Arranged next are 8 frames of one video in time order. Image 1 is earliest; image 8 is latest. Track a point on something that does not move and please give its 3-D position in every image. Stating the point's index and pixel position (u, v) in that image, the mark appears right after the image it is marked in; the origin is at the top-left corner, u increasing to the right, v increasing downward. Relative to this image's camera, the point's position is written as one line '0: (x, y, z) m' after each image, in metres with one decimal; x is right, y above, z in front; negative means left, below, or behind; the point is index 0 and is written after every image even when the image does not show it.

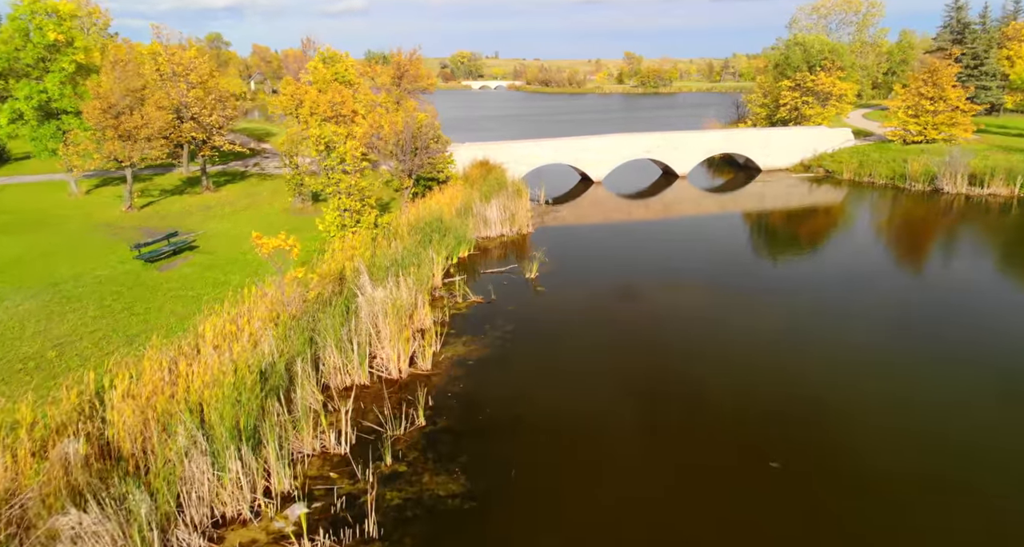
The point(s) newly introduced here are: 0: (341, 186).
0: (-4.8, +2.5, +20.0) m
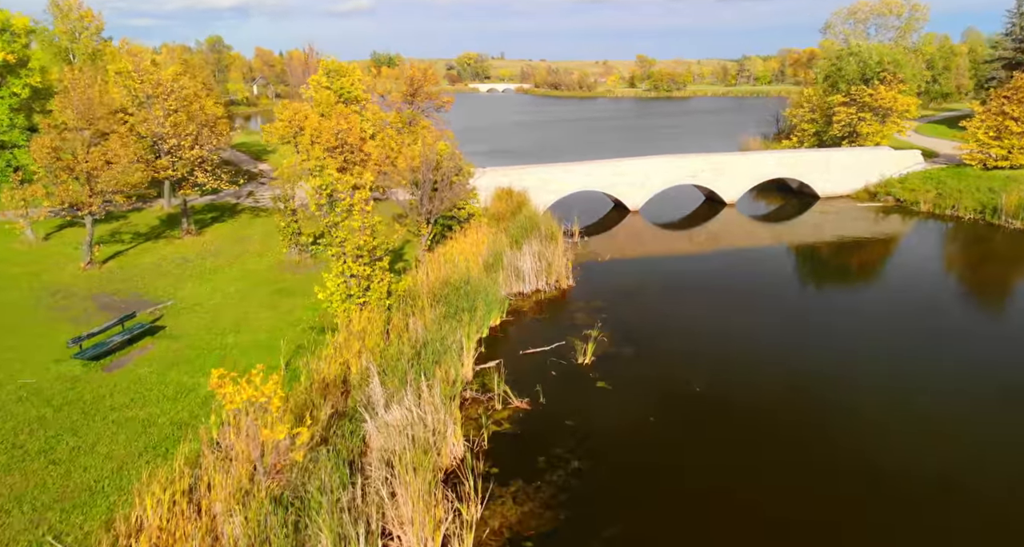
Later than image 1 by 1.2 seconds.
0: (-3.8, +0.6, +15.9) m
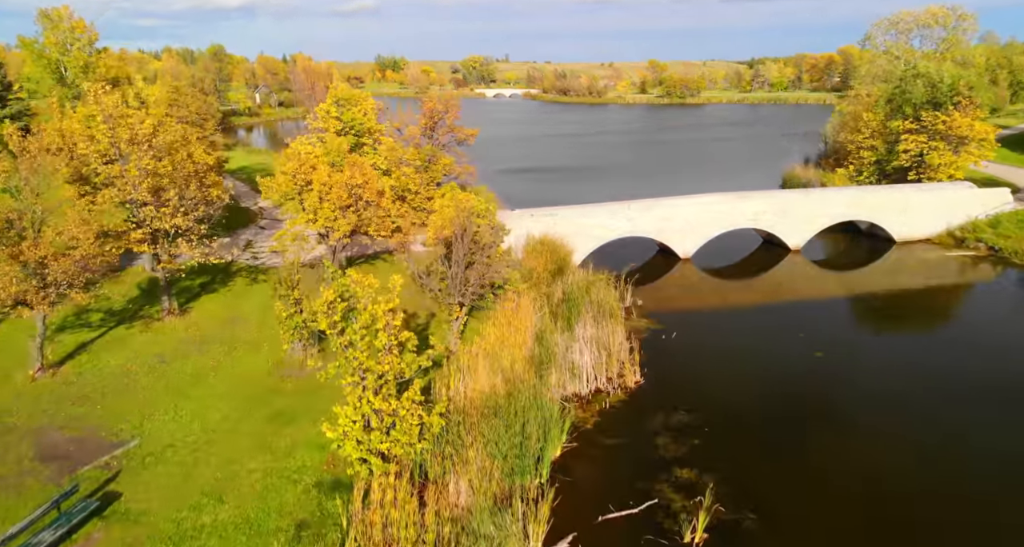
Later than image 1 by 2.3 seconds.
0: (-2.5, -1.7, +12.0) m
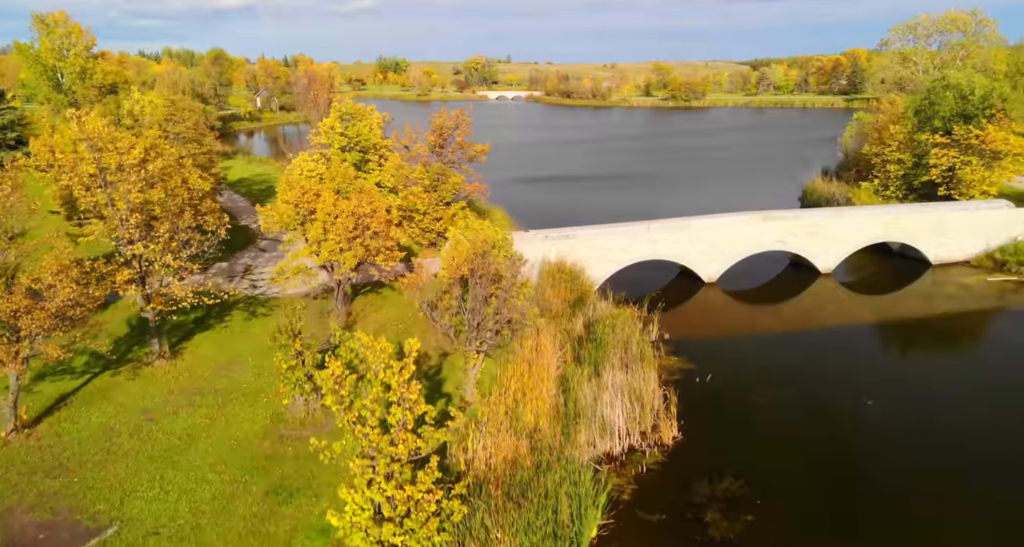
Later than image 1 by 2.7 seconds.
0: (-2.0, -2.7, +10.4) m
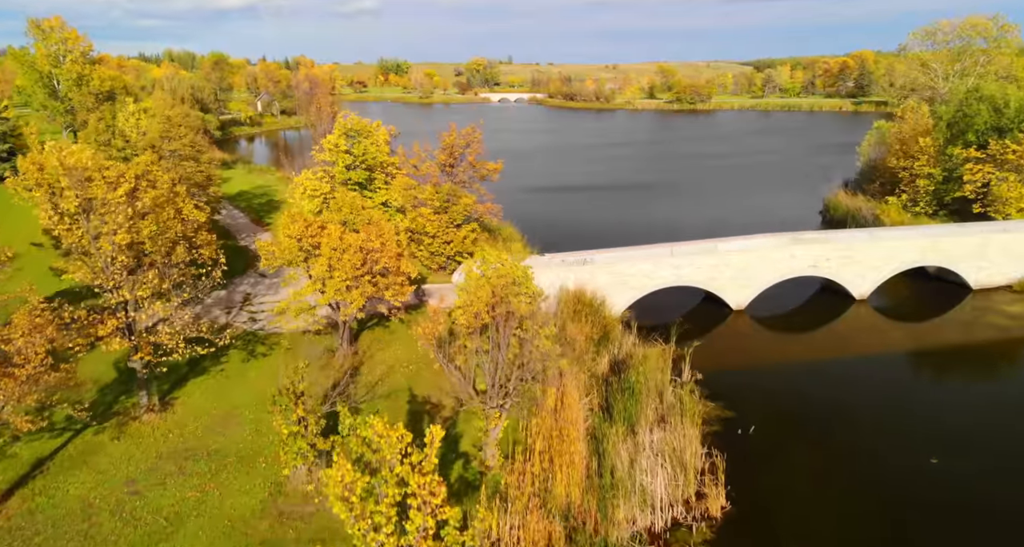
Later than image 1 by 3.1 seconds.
0: (-1.4, -3.7, +8.8) m
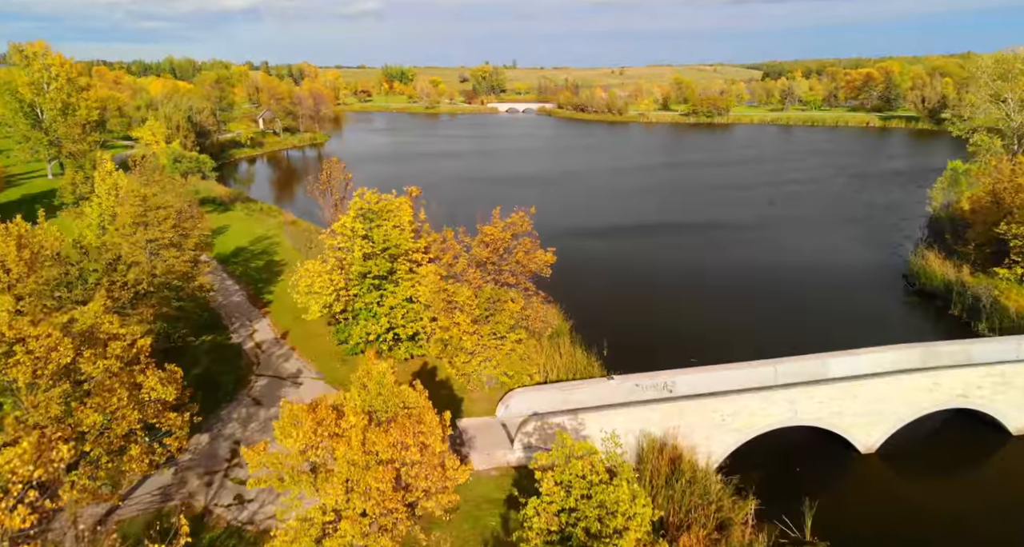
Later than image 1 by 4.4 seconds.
0: (+0.3, -7.5, +3.2) m
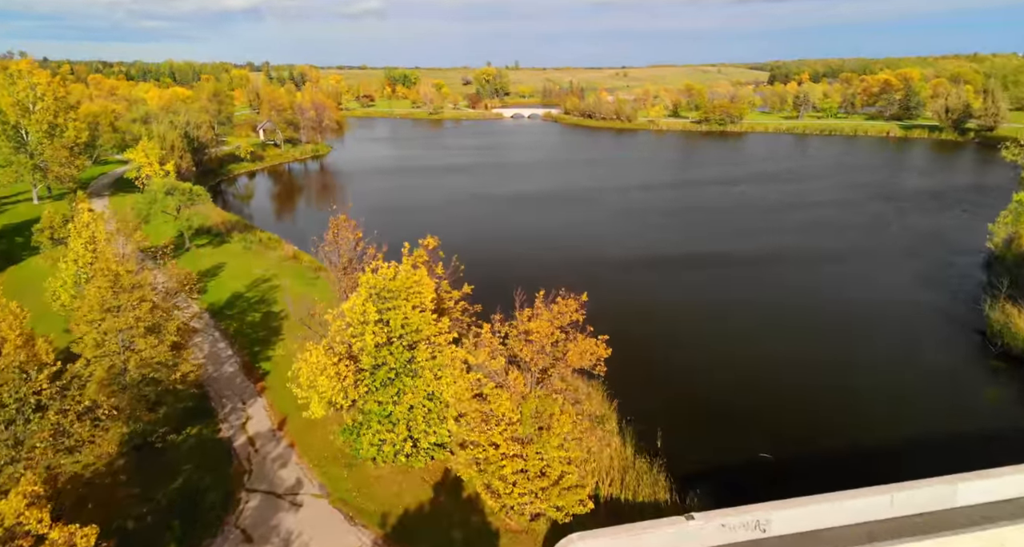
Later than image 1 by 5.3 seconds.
0: (+1.5, -10.2, -0.9) m
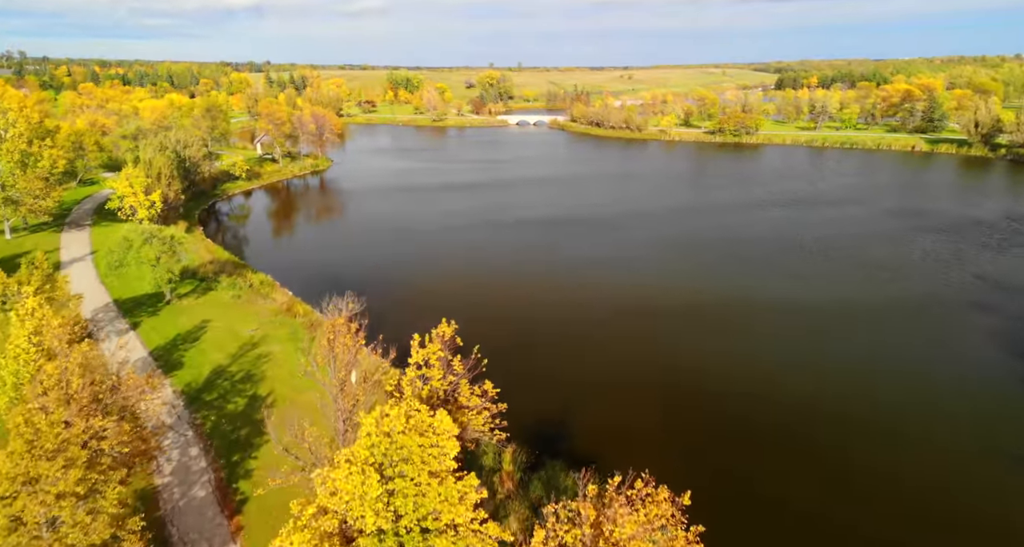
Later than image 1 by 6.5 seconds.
0: (+2.5, -13.7, -6.0) m
